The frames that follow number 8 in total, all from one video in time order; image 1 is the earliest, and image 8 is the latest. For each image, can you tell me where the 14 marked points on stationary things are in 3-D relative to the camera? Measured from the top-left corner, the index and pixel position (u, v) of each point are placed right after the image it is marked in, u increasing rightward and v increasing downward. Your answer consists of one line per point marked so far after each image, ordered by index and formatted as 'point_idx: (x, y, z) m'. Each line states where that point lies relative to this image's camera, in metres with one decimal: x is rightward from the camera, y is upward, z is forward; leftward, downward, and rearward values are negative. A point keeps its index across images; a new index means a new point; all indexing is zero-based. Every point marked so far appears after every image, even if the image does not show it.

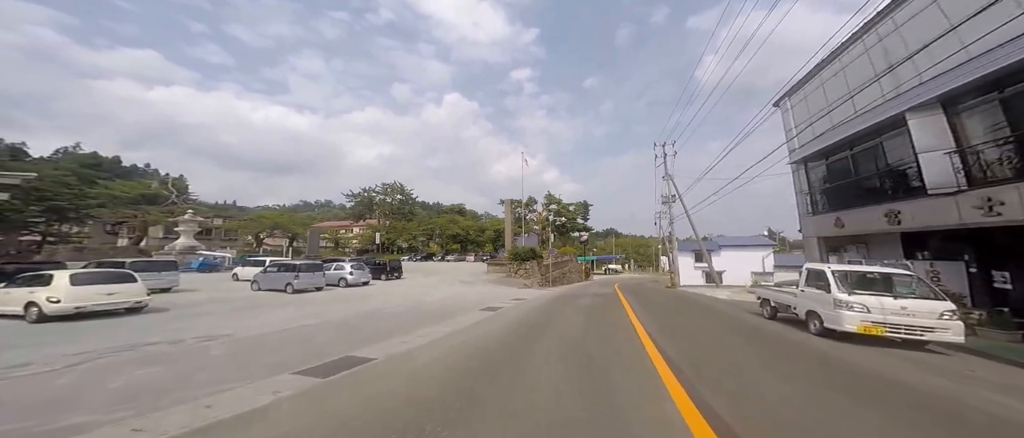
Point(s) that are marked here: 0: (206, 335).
0: (-9.0, -3.4, +8.7) m
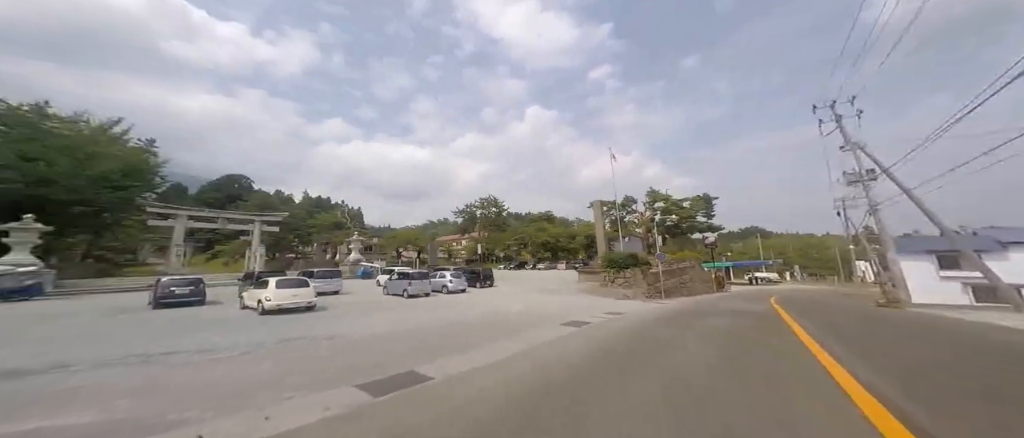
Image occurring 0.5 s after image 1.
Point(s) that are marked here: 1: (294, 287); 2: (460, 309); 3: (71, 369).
0: (-6.3, -3.9, +10.0) m
1: (-10.2, -3.1, +13.8) m
2: (-2.9, -4.4, +15.4) m
3: (-9.4, -3.2, +6.2) m
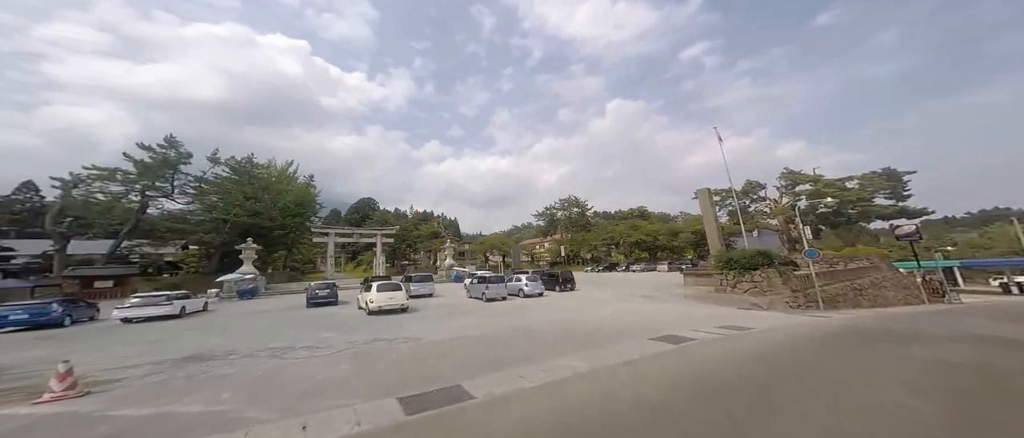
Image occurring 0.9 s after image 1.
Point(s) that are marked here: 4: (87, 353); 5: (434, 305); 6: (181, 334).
0: (-3.8, -4.3, +10.8) m
1: (-6.4, -3.8, +15.6) m
2: (+1.1, -4.6, +14.9) m
3: (-8.0, -3.9, +8.1) m
4: (-13.1, -4.4, +9.0) m
5: (-4.9, -5.2, +18.3) m
6: (-13.1, -4.8, +11.5) m
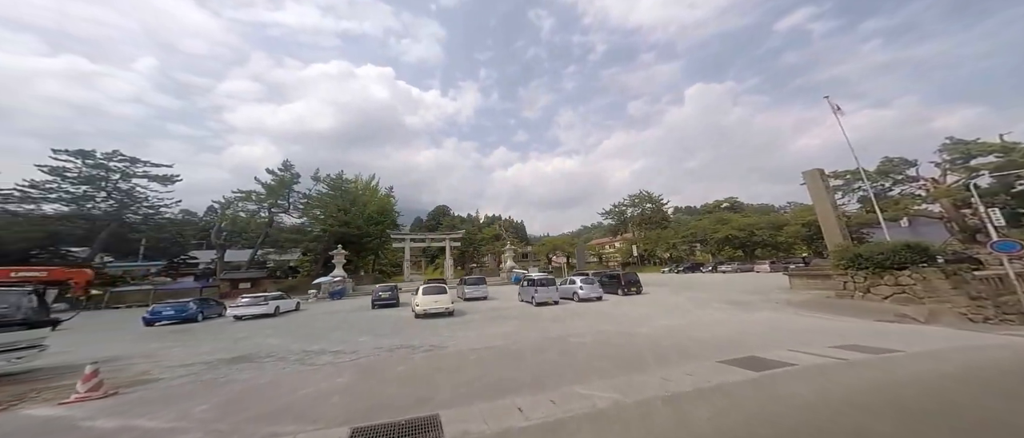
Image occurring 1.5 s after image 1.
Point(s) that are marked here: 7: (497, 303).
0: (-2.7, -4.4, +10.3) m
1: (-4.1, -3.9, +15.6) m
2: (+3.1, -4.5, +13.1) m
3: (-7.4, -4.1, +8.7) m
4: (-12.1, -4.9, +10.9) m
5: (-1.9, -5.3, +17.8) m
6: (-11.5, -5.3, +13.2) m
7: (-1.0, -5.4, +18.8) m
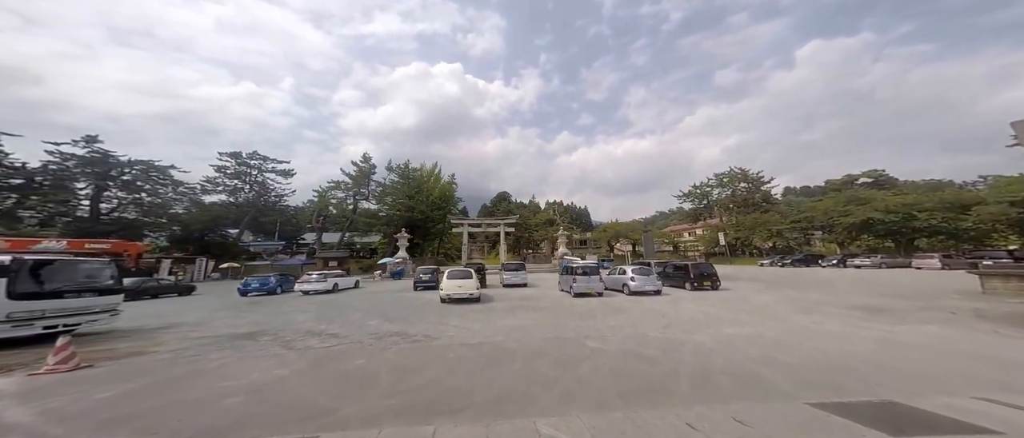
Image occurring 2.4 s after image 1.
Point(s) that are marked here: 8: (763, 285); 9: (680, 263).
0: (-2.5, -3.5, +9.0) m
1: (-2.5, -2.9, +14.5) m
2: (+3.8, -3.5, +10.3) m
3: (-7.4, -3.4, +8.6) m
4: (-11.5, -4.0, +11.9) m
5: (+0.2, -4.2, +16.1) m
6: (-10.3, -4.3, +14.1) m
7: (+1.3, -4.2, +16.9) m
8: (+14.0, -3.7, +16.4) m
9: (+9.1, -2.4, +15.9) m
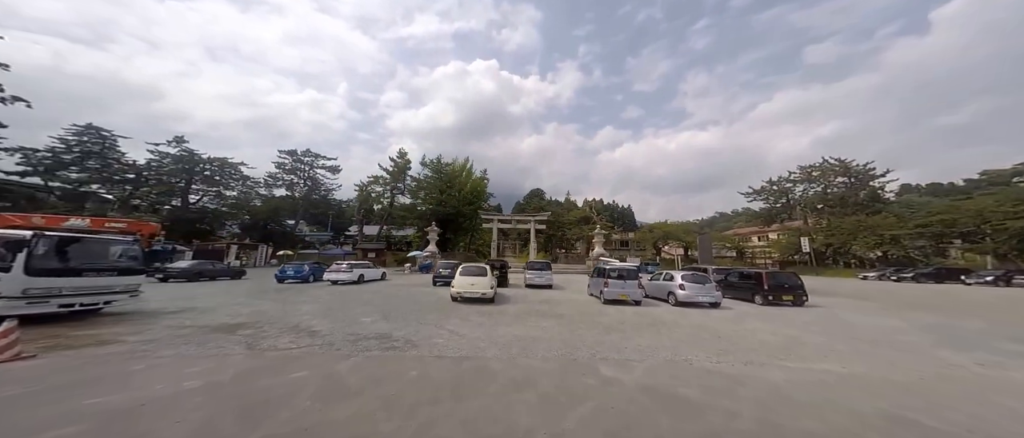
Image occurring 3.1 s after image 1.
0: (-2.4, -3.1, +7.5) m
1: (-1.6, -2.4, +12.9) m
2: (+3.9, -3.2, +7.8) m
3: (-7.4, -2.8, +7.8) m
4: (-10.9, -3.4, +11.7) m
5: (+1.3, -3.8, +14.1) m
6: (-9.4, -3.7, +13.6) m
7: (+2.4, -3.9, +14.7) m
8: (+14.9, -3.6, +12.3) m
9: (+10.1, -2.2, +12.6) m
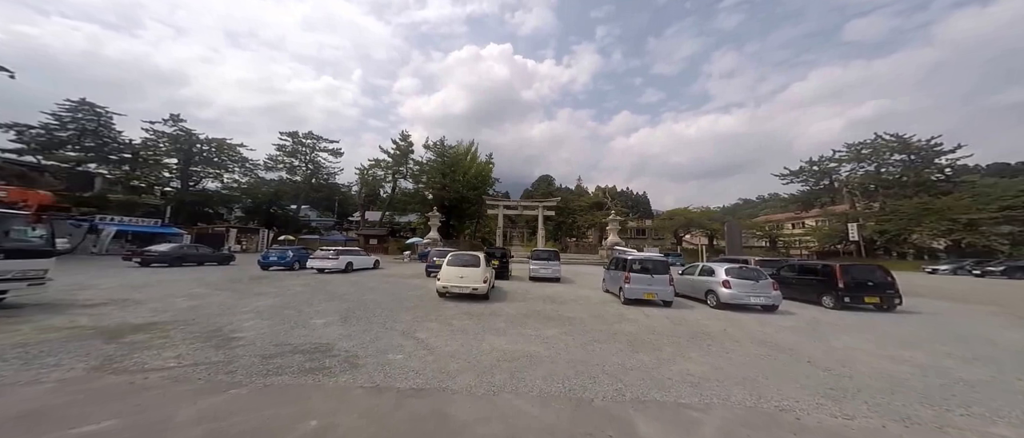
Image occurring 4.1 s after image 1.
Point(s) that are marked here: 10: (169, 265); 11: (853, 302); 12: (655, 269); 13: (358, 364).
0: (-2.6, -2.5, +5.4) m
1: (-1.6, -1.7, +10.8) m
2: (+3.8, -2.7, +5.5) m
3: (-7.5, -2.1, +5.9) m
4: (-10.9, -2.5, +9.9) m
5: (+1.3, -3.0, +11.9) m
6: (-9.4, -2.8, +11.8) m
7: (+2.5, -3.1, +12.5) m
8: (+14.9, -3.1, +9.6) m
9: (+10.1, -1.6, +10.0) m
10: (-22.7, -3.0, +19.6) m
11: (+10.2, -2.5, +8.9) m
12: (+4.8, -1.6, +9.7) m
13: (-2.1, -2.4, +4.7) m
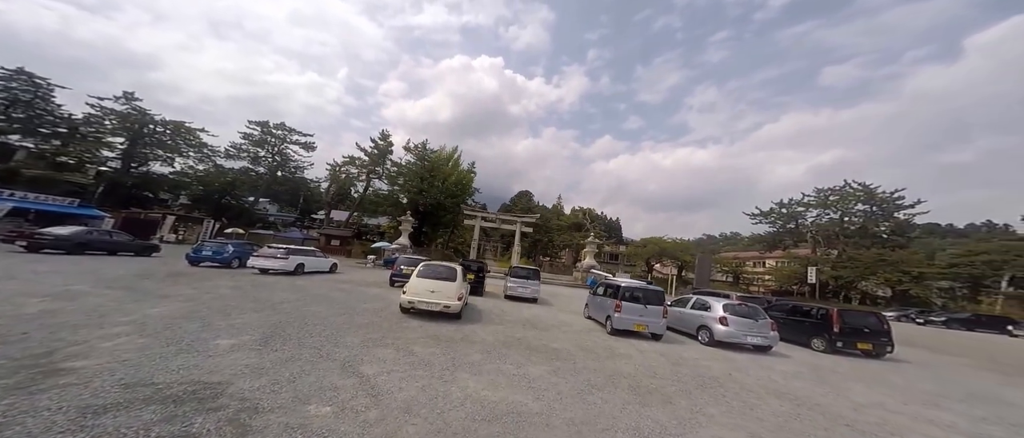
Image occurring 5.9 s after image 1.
0: (-2.9, -2.3, +3.8) m
1: (-2.3, -1.8, +9.2) m
2: (+3.4, -3.0, +4.4) m
3: (-7.8, -1.6, +3.8) m
4: (-11.6, -1.9, +7.5) m
5: (+0.3, -3.5, +10.6) m
6: (-10.3, -2.3, +9.5) m
7: (+1.4, -3.7, +11.2) m
8: (+14.0, -4.6, +9.5) m
9: (+9.3, -2.7, +9.6) m
10: (-24.2, -1.8, +16.1) m
11: (+9.4, -3.6, +8.4) m
12: (+4.1, -2.3, +8.8) m
13: (-2.4, -2.3, +3.1) m
